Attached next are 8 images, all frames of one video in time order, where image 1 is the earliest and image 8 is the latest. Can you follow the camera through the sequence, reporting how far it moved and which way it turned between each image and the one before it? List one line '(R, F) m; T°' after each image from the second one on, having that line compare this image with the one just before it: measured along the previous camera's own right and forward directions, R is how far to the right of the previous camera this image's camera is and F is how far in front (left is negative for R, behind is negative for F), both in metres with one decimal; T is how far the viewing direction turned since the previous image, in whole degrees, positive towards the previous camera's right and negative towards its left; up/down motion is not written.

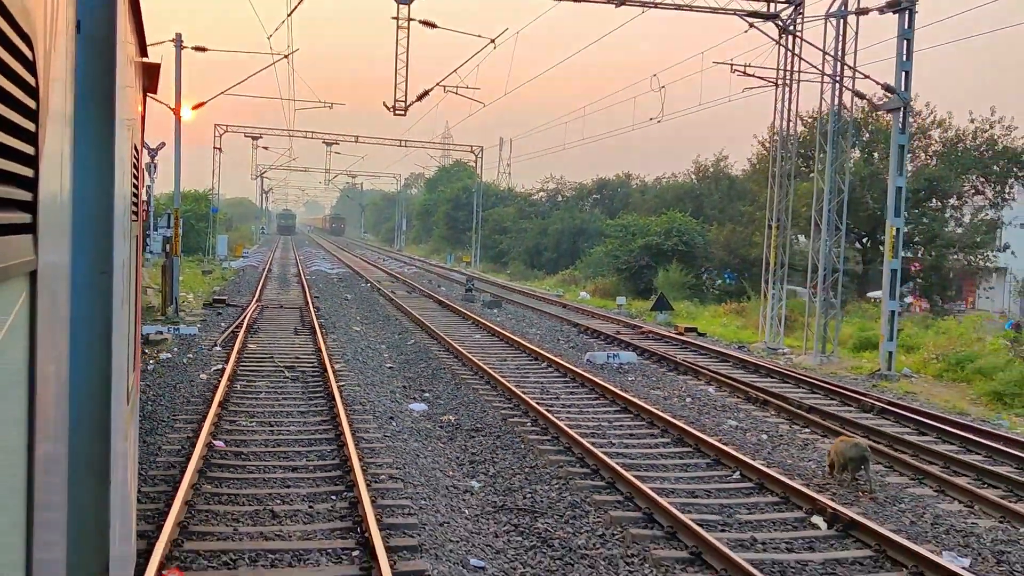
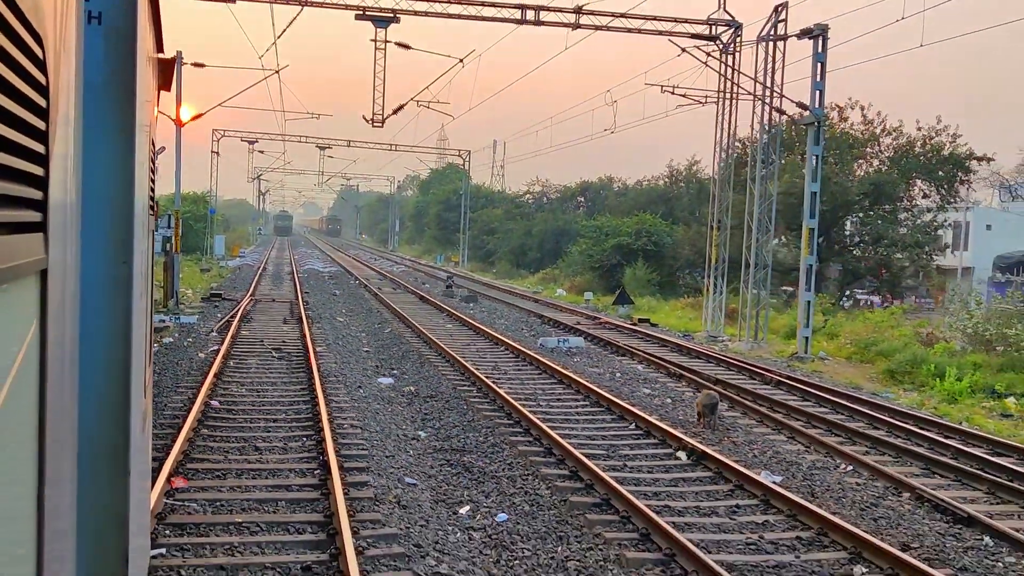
(+0.6, -1.8) m; 0°
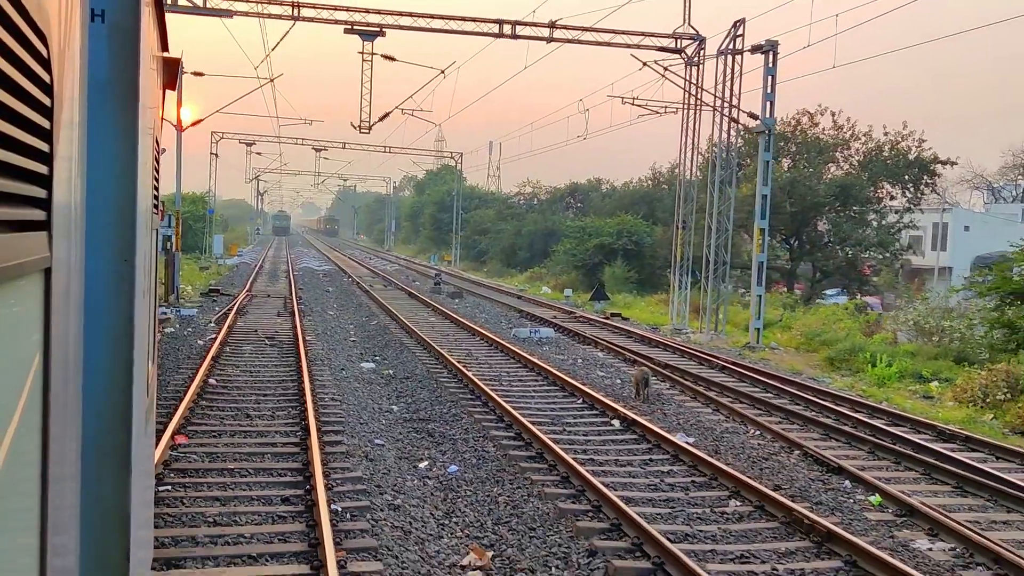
(+0.4, -1.3) m; 0°
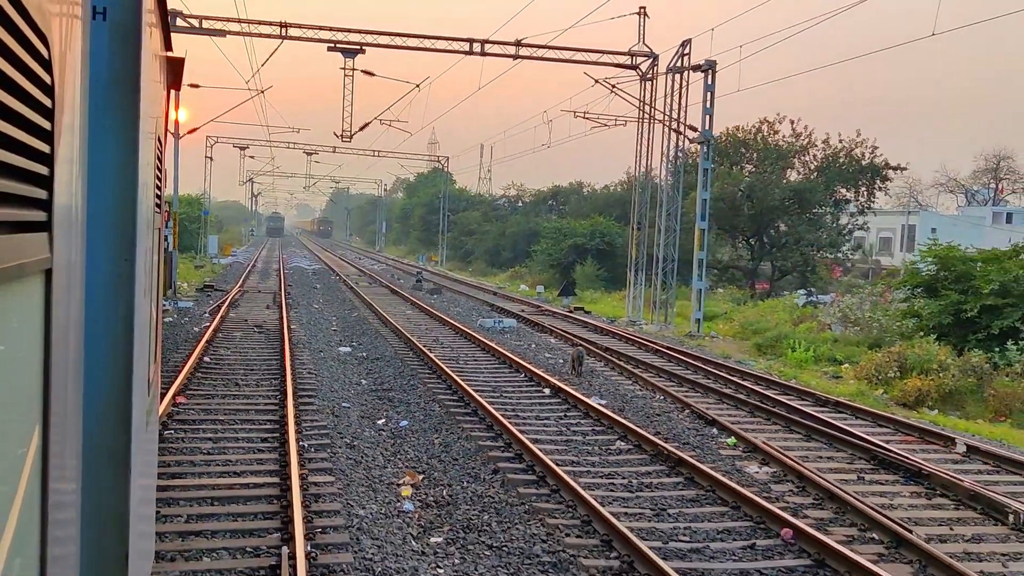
(+0.6, -1.8) m; 0°
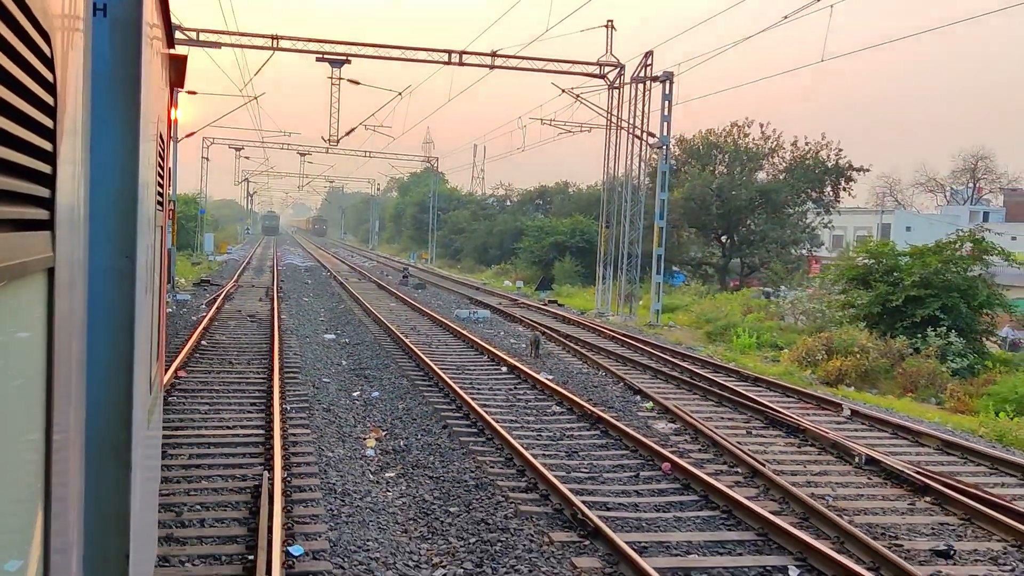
(+0.5, -1.6) m; 0°
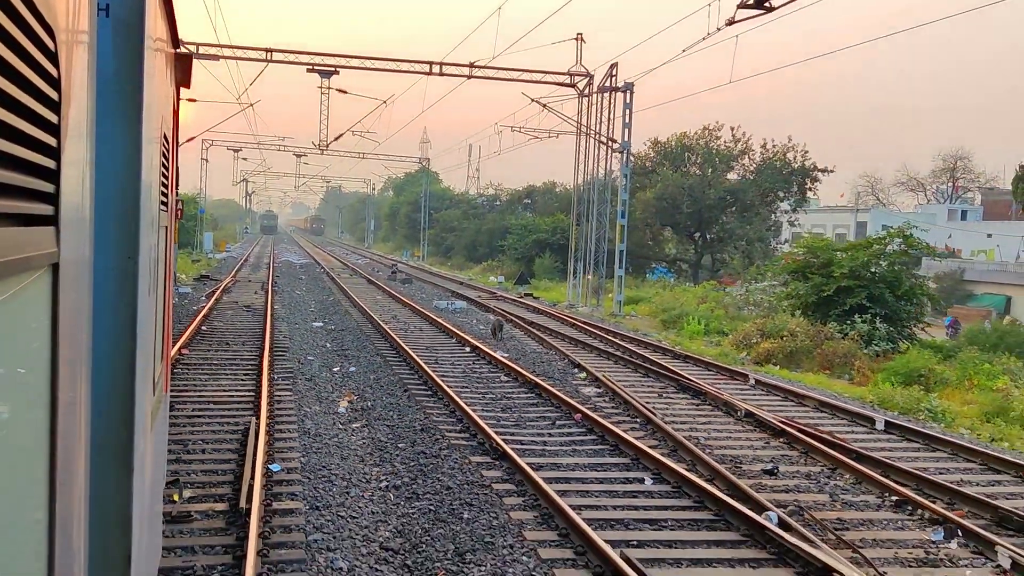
(+0.6, -1.8) m; 0°
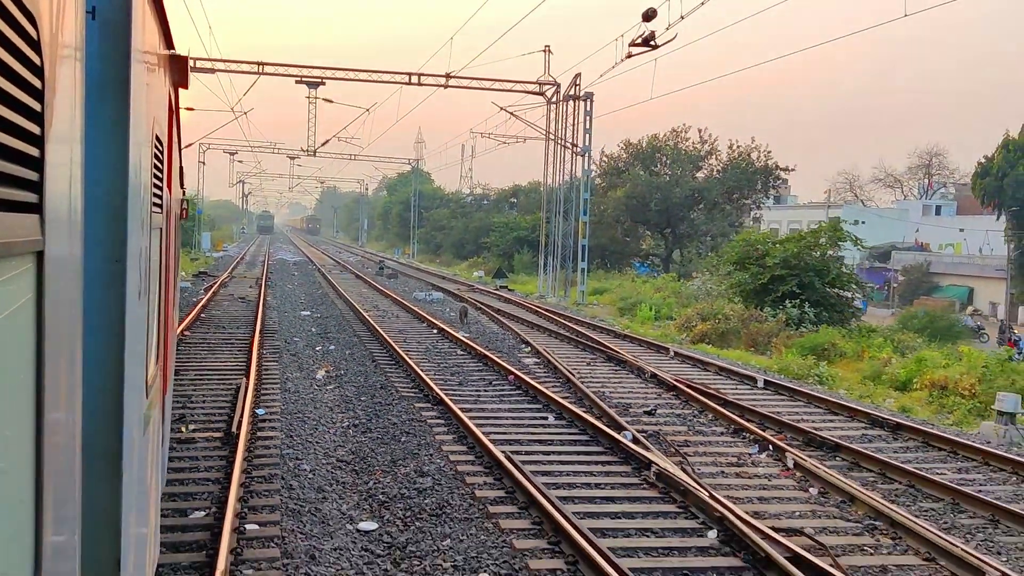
(+0.7, -2.1) m; 0°
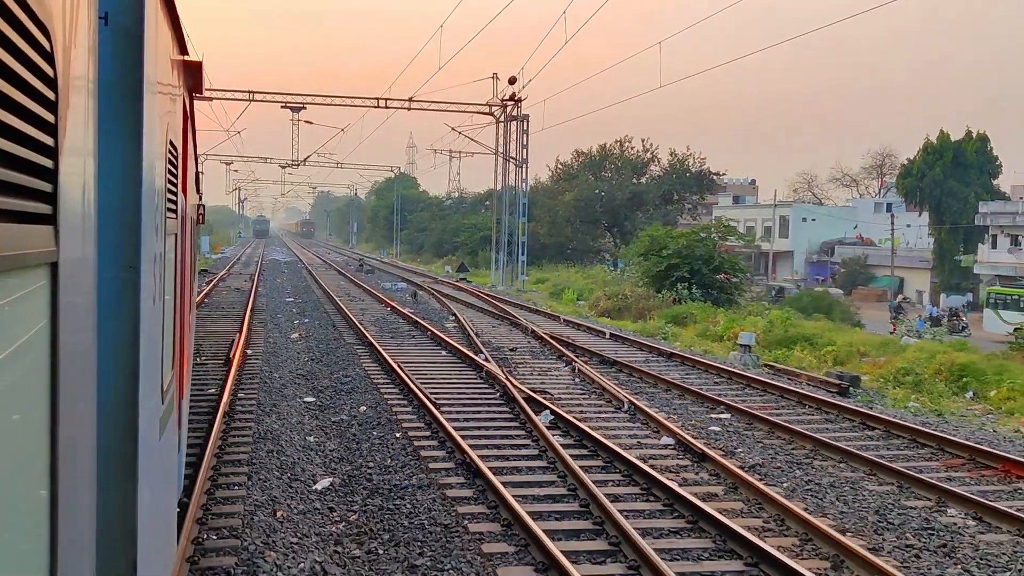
(+1.5, -4.7) m; 0°
